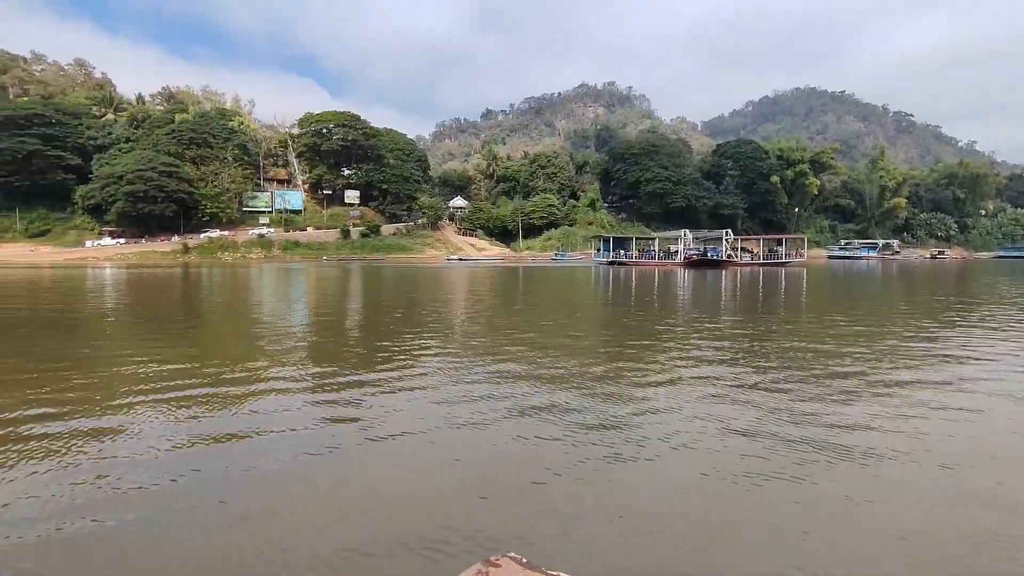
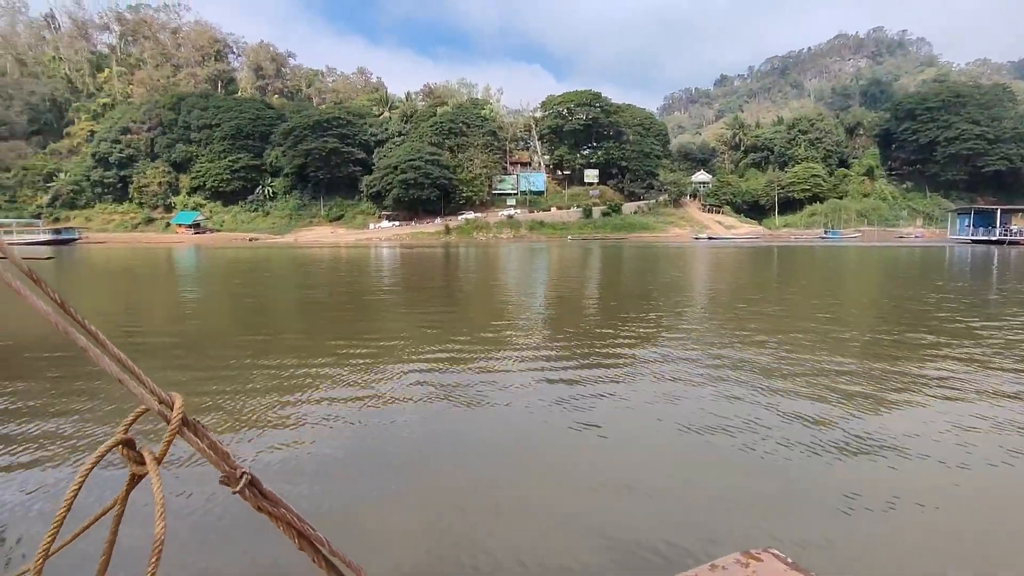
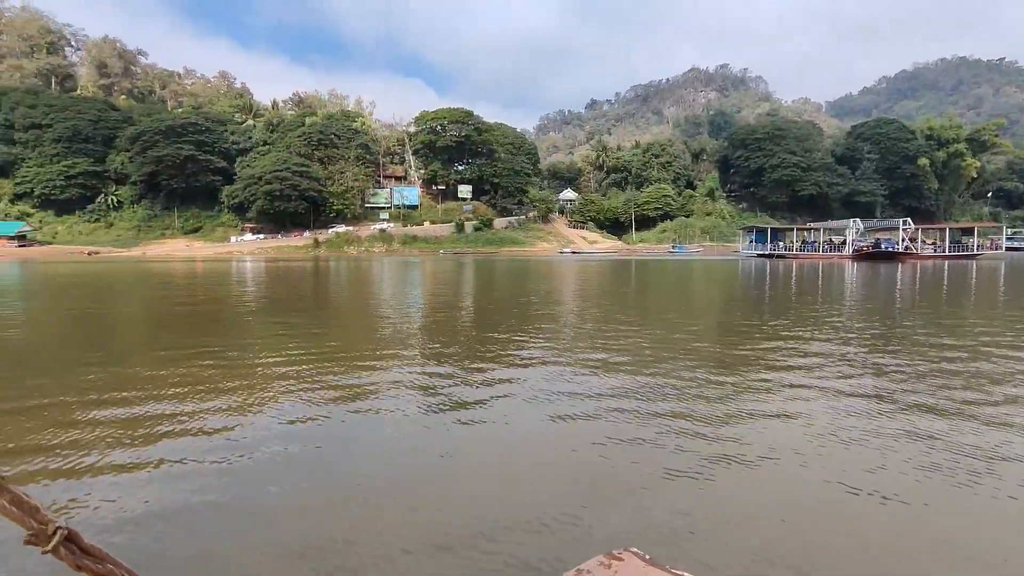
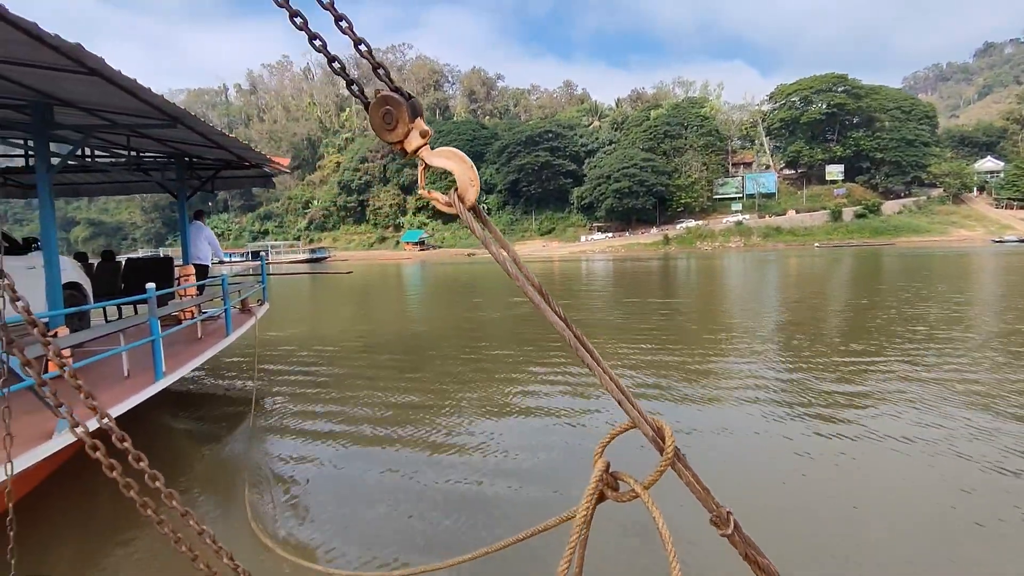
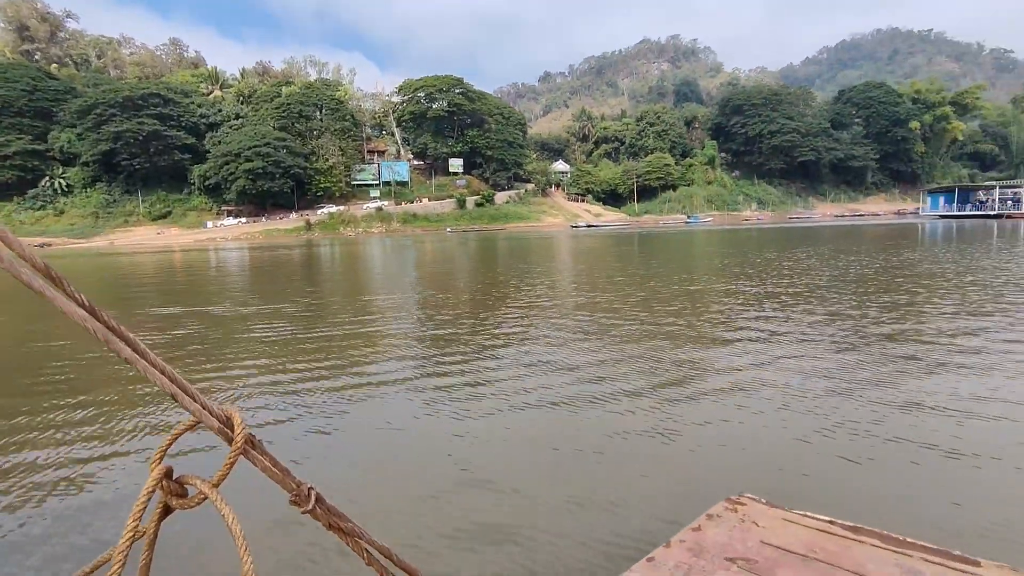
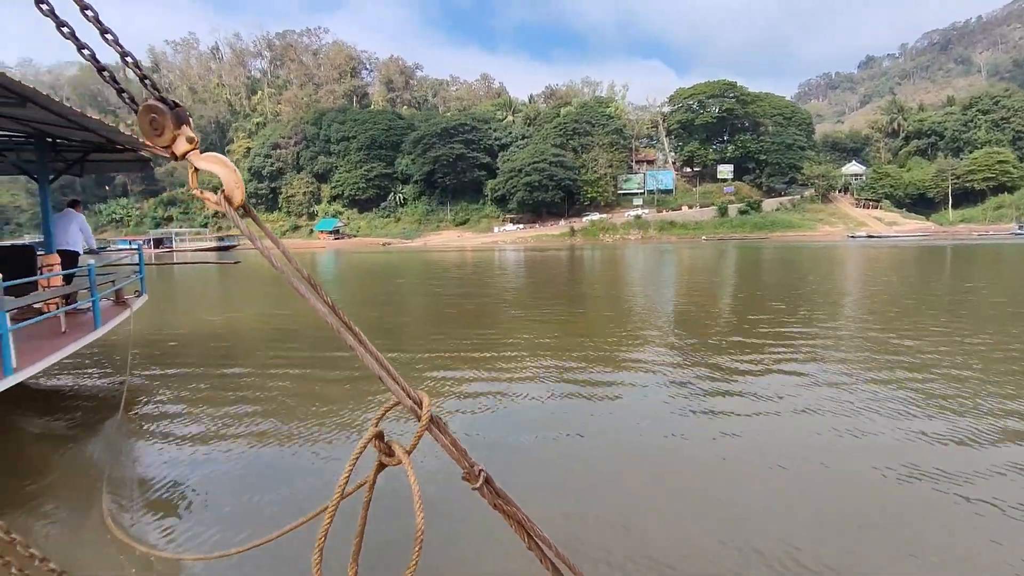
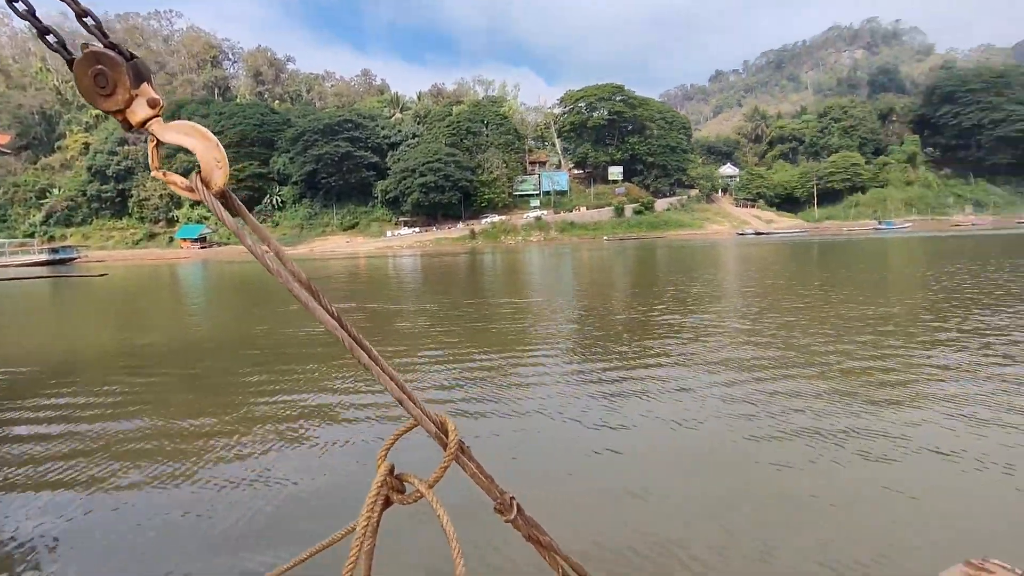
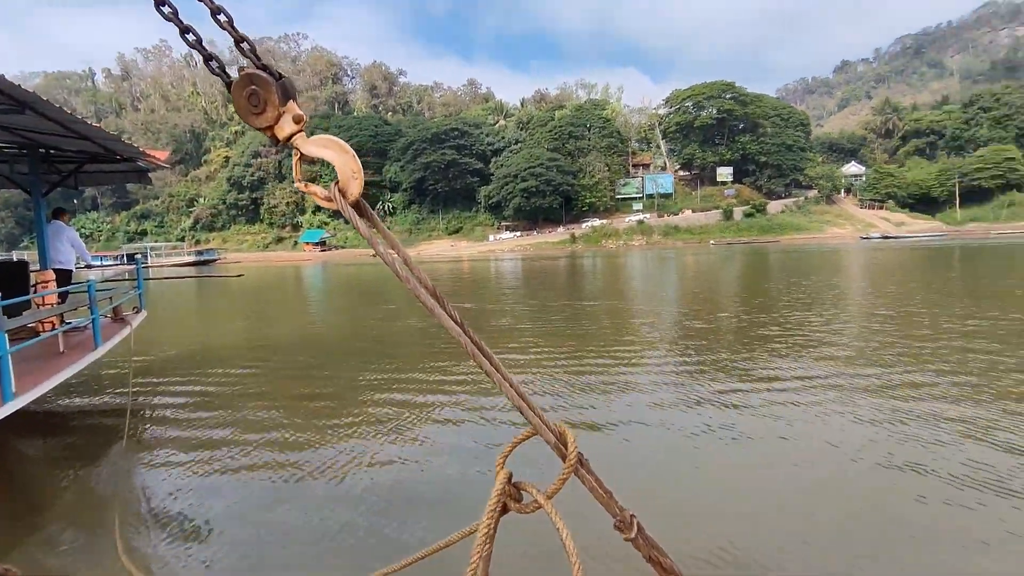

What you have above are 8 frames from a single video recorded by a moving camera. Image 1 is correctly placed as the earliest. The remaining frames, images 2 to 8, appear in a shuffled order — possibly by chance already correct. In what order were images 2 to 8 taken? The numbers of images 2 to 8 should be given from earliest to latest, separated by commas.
3, 2, 6, 4, 8, 7, 5
